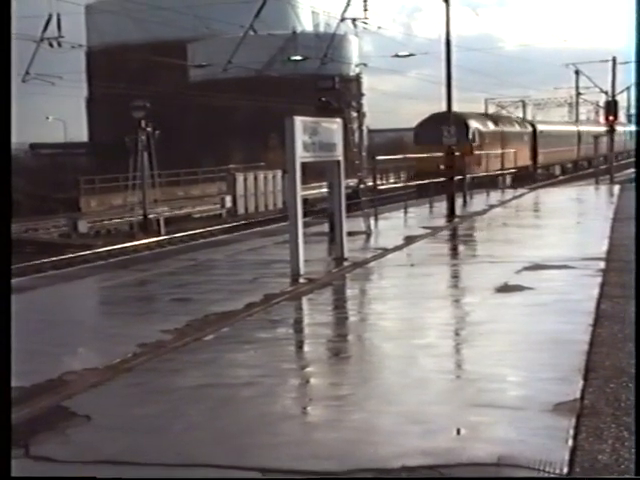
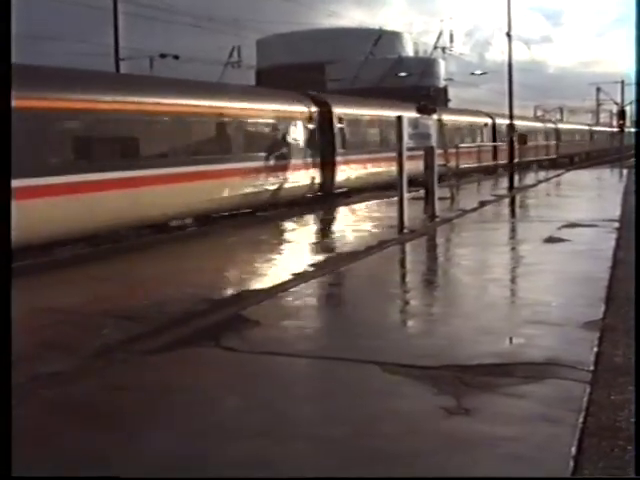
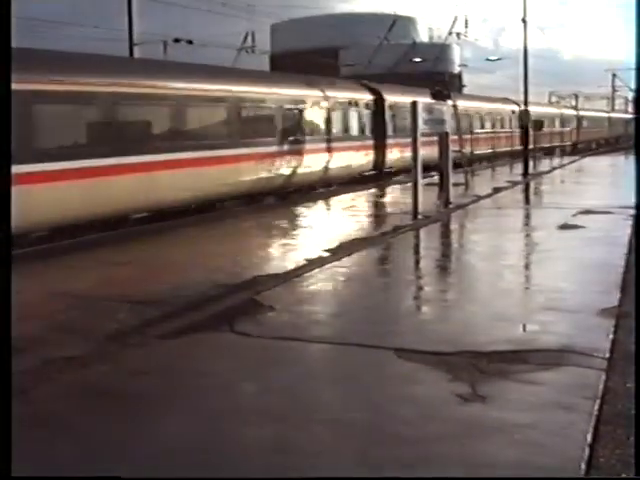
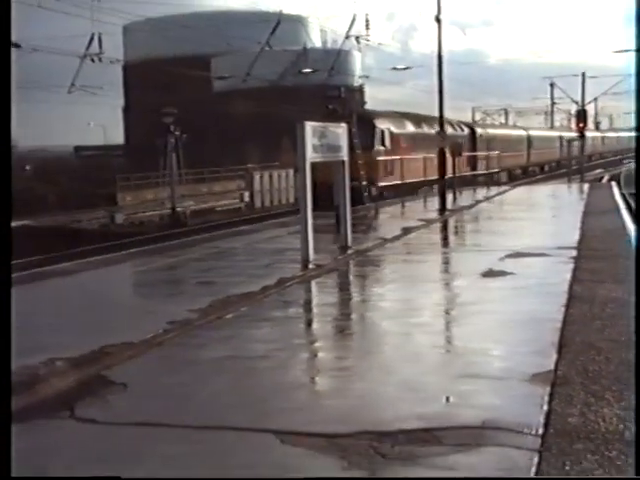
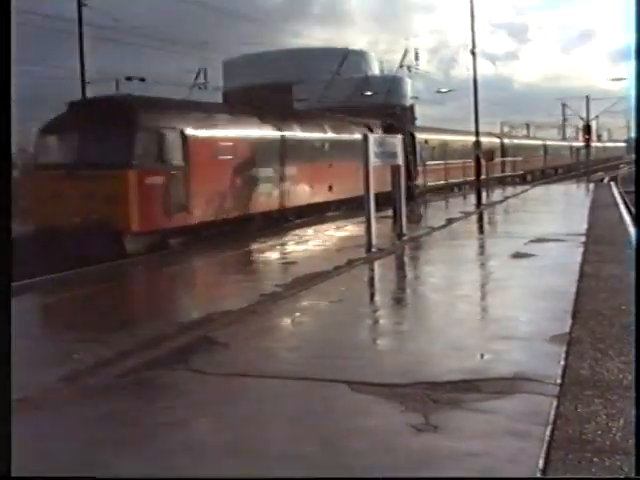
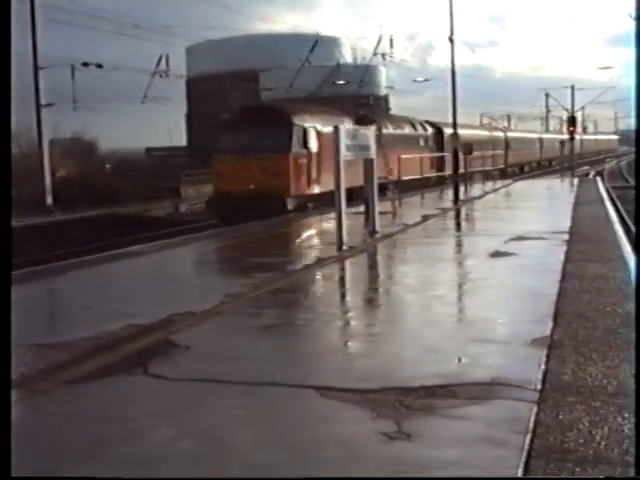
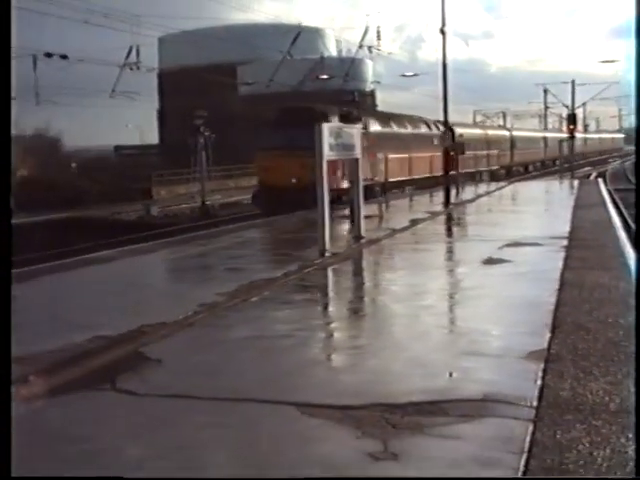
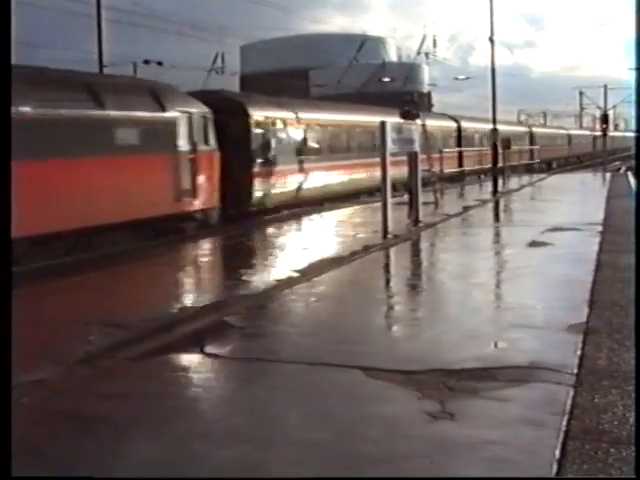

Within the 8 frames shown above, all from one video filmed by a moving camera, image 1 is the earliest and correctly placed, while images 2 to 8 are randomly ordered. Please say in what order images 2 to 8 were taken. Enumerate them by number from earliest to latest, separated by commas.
4, 7, 6, 5, 8, 2, 3
